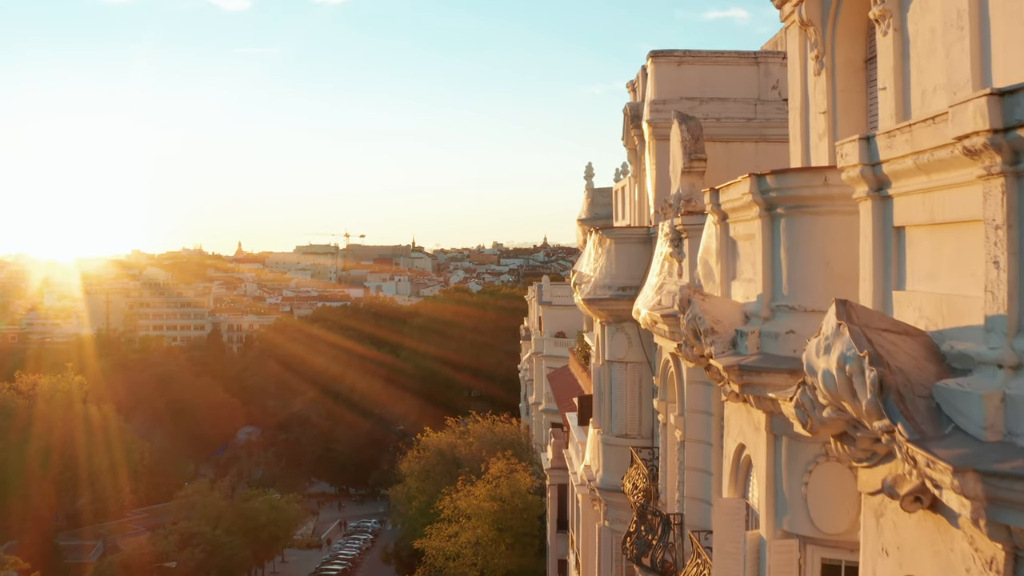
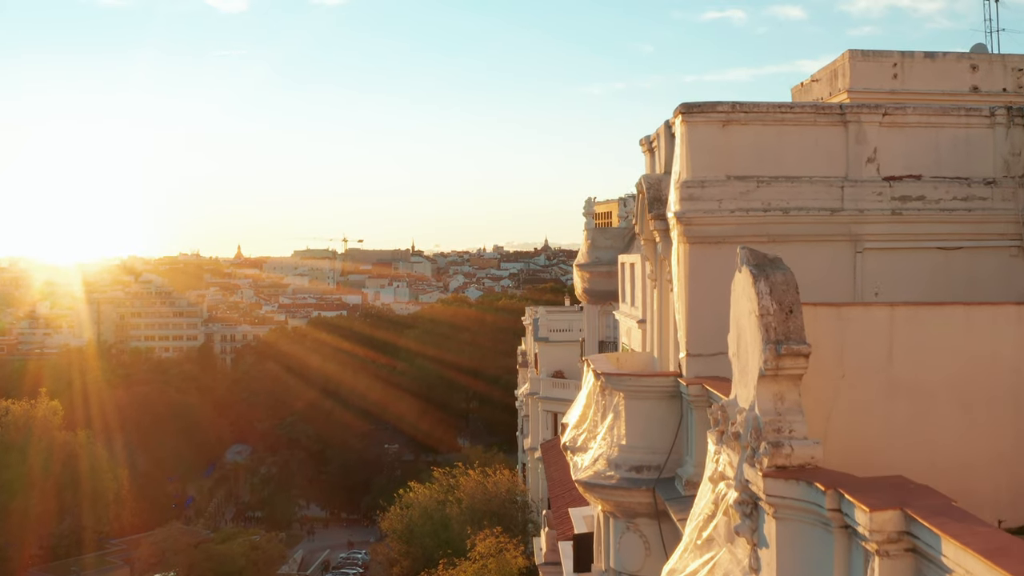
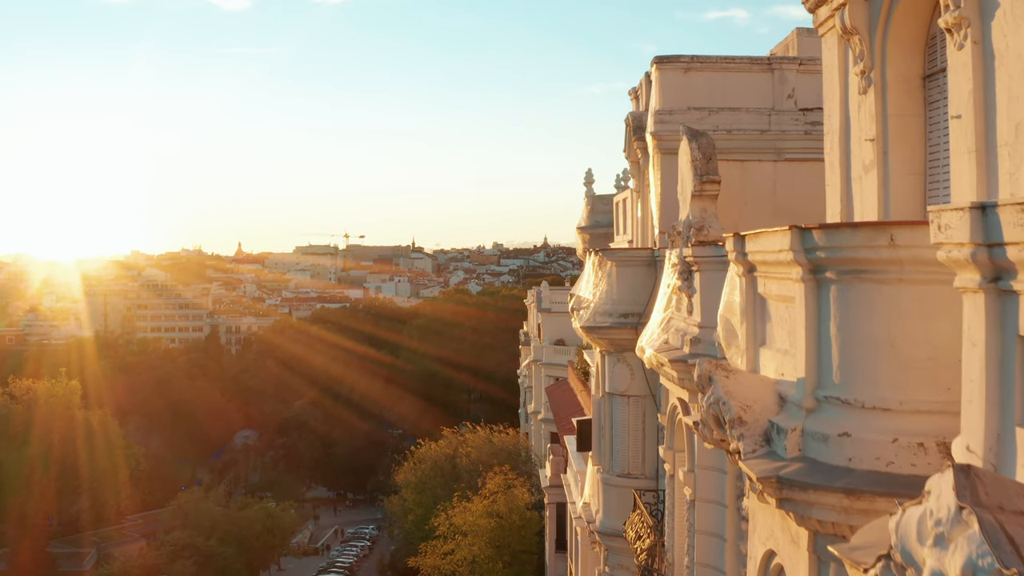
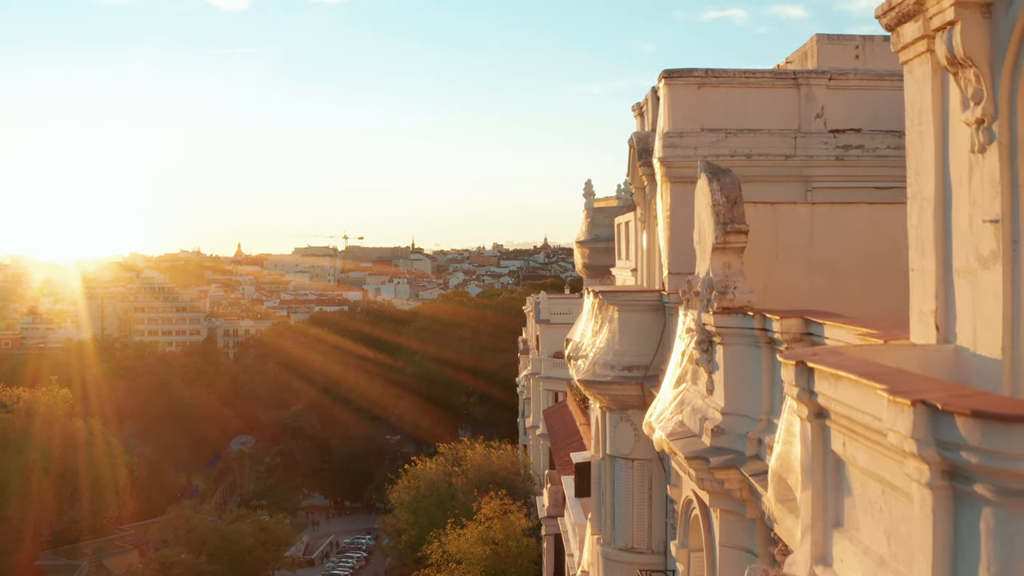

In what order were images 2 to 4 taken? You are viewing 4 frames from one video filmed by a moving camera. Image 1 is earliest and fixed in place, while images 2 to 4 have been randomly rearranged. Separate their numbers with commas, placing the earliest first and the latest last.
3, 4, 2
